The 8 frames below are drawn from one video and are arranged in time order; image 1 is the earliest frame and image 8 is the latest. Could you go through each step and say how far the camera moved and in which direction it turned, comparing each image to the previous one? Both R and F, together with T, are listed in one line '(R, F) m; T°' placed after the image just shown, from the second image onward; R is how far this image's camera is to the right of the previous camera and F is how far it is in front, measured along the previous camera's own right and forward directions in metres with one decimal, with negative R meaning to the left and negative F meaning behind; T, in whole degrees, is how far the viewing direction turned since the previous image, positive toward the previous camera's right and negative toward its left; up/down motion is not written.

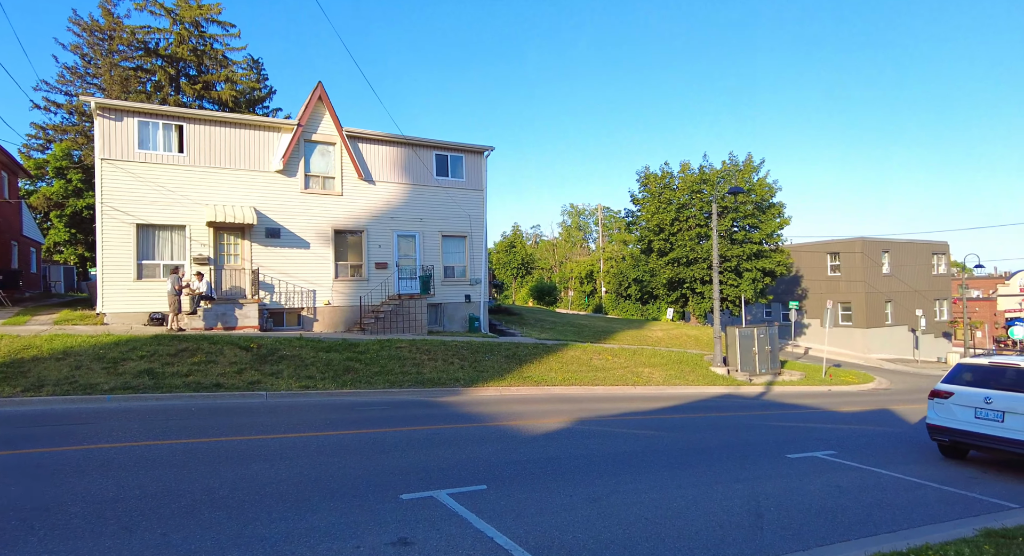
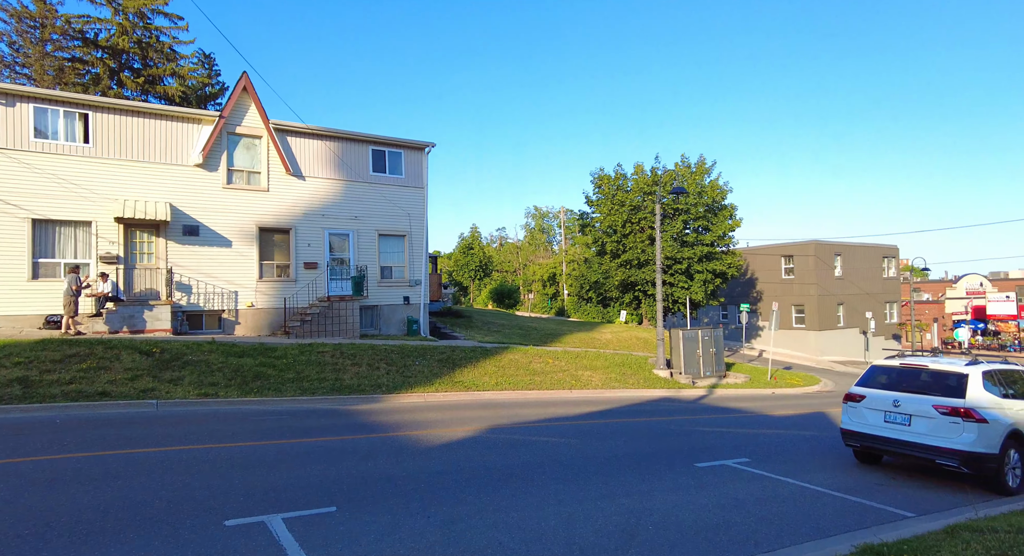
(+1.1, +0.5) m; +3°
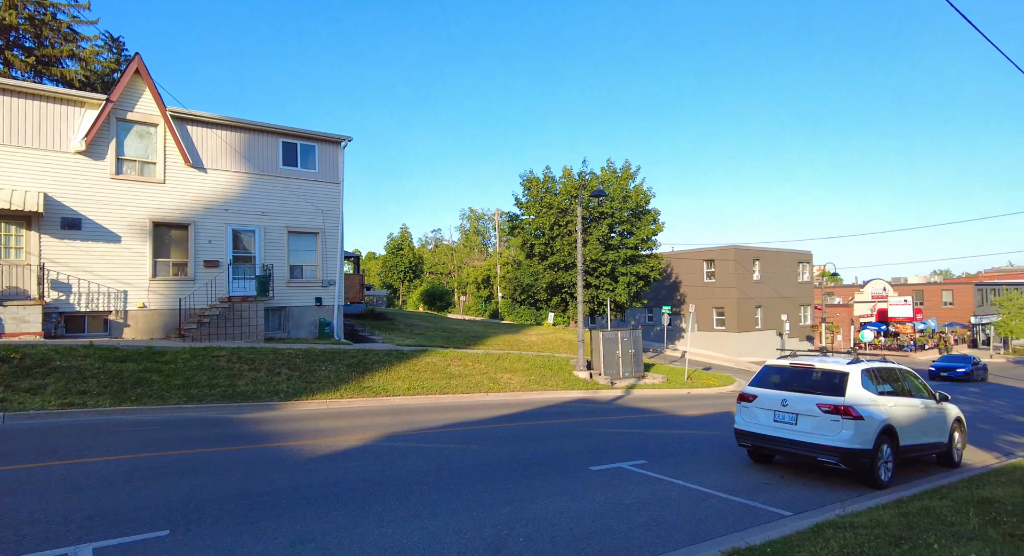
(+0.6, +0.3) m; +6°
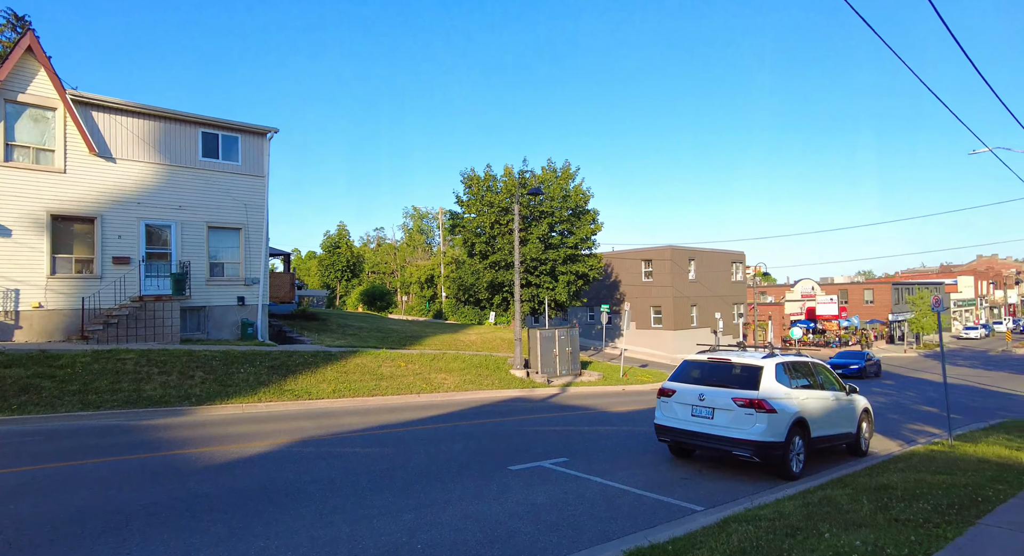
(+0.4, +0.2) m; +5°
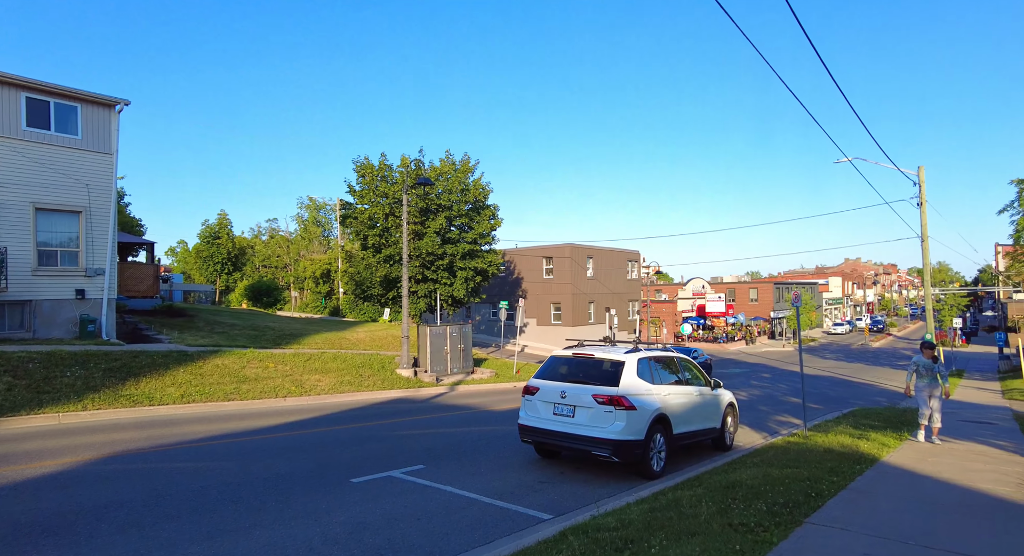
(+0.7, +0.6) m; +9°
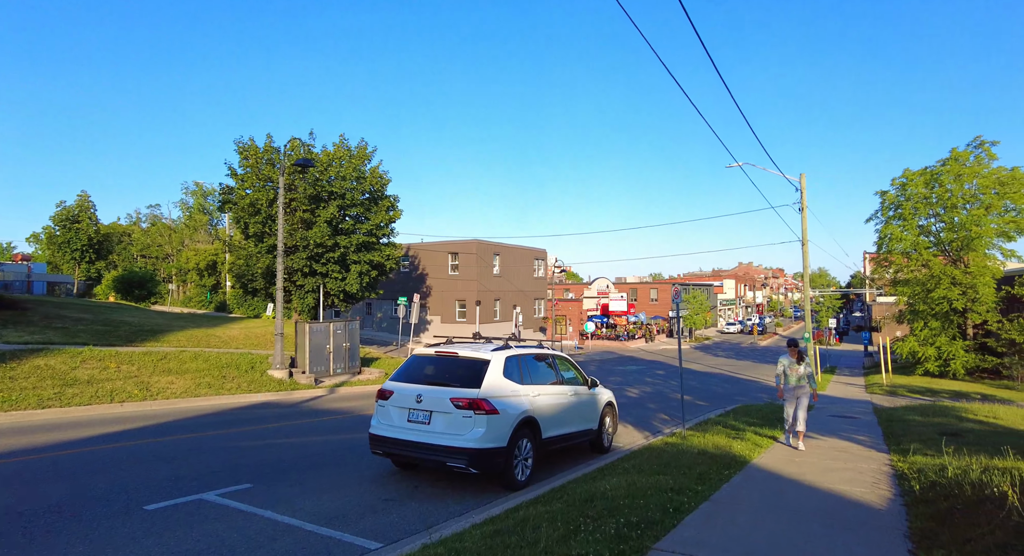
(+0.7, +0.8) m; +9°
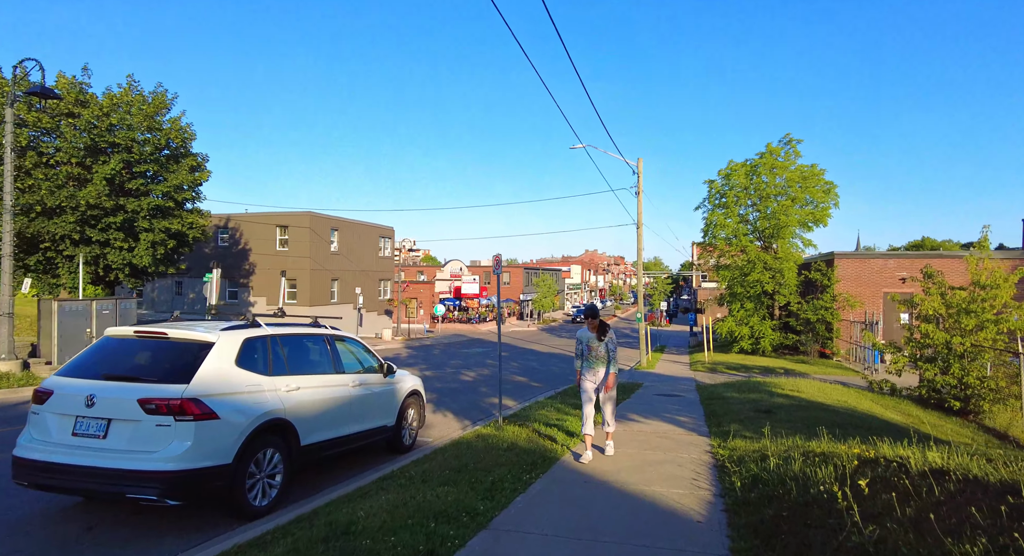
(+1.0, +1.5) m; +14°
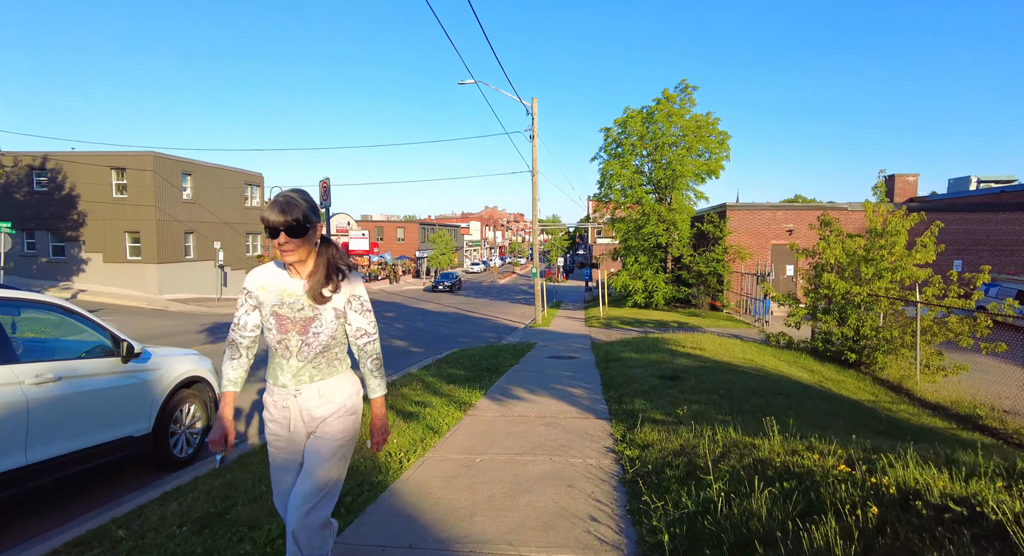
(+0.7, +2.2) m; +10°
